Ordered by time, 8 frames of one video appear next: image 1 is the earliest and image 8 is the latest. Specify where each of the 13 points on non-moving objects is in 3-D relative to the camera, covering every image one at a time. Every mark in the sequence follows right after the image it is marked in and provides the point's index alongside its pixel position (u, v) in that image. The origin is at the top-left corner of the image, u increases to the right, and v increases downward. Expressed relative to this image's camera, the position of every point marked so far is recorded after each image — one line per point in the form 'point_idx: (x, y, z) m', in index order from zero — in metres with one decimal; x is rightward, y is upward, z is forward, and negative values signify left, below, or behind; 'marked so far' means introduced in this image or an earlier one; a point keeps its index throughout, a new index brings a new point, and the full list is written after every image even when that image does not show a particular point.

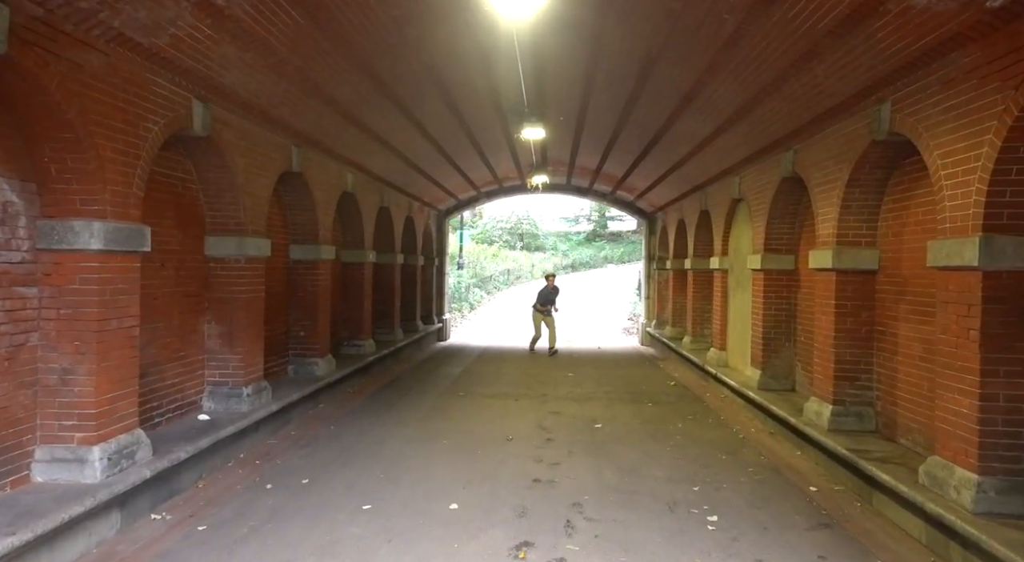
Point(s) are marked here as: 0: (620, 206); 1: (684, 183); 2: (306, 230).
0: (+2.8, +1.9, +15.7) m
1: (+3.1, +1.7, +11.0) m
2: (-2.6, +0.6, +7.7) m
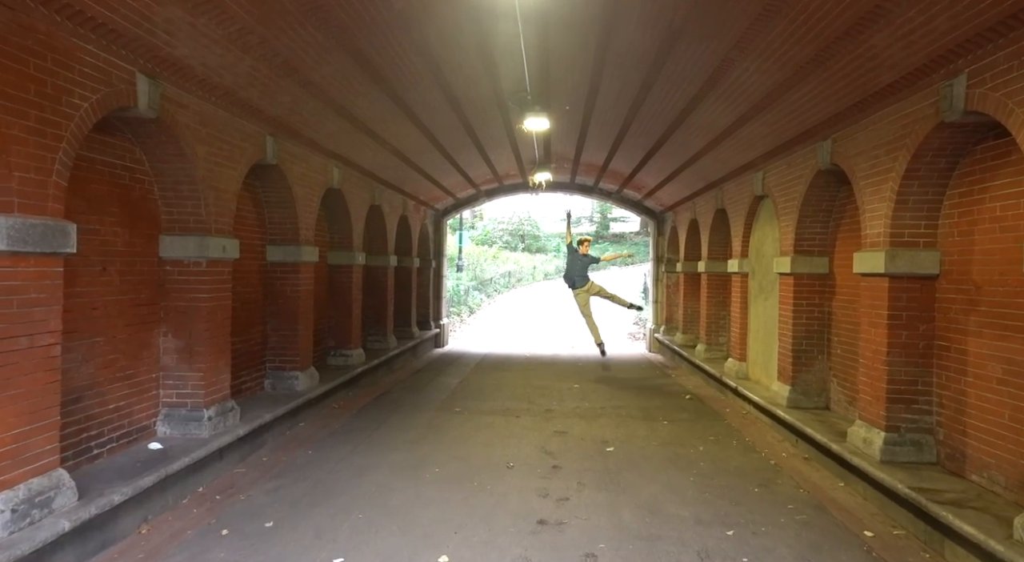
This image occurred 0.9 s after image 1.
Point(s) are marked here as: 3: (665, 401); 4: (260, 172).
0: (+2.8, +1.9, +15.0) m
1: (+3.1, +1.7, +10.2) m
2: (-2.6, +0.6, +6.9) m
3: (+2.2, -1.7, +8.6) m
4: (-2.7, +1.1, +6.4) m
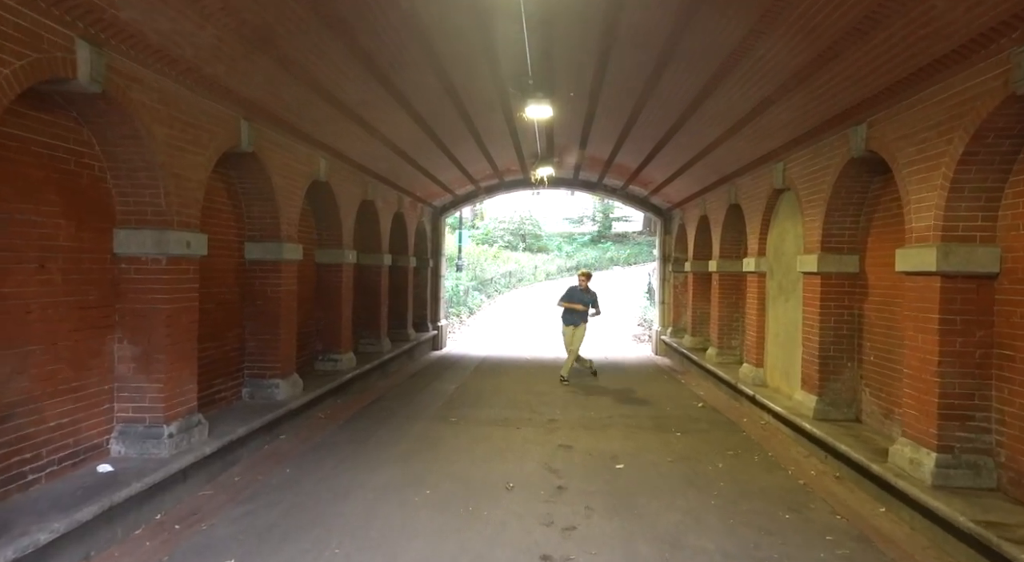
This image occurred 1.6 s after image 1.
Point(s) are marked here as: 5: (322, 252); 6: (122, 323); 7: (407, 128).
0: (+2.8, +1.9, +14.4) m
1: (+3.1, +1.7, +9.6) m
2: (-2.6, +0.6, +6.4) m
3: (+2.2, -1.7, +8.0) m
4: (-2.7, +1.2, +5.8) m
5: (-2.6, +0.4, +8.3) m
6: (-2.8, -0.3, +4.5) m
7: (-1.3, +2.0, +7.9) m
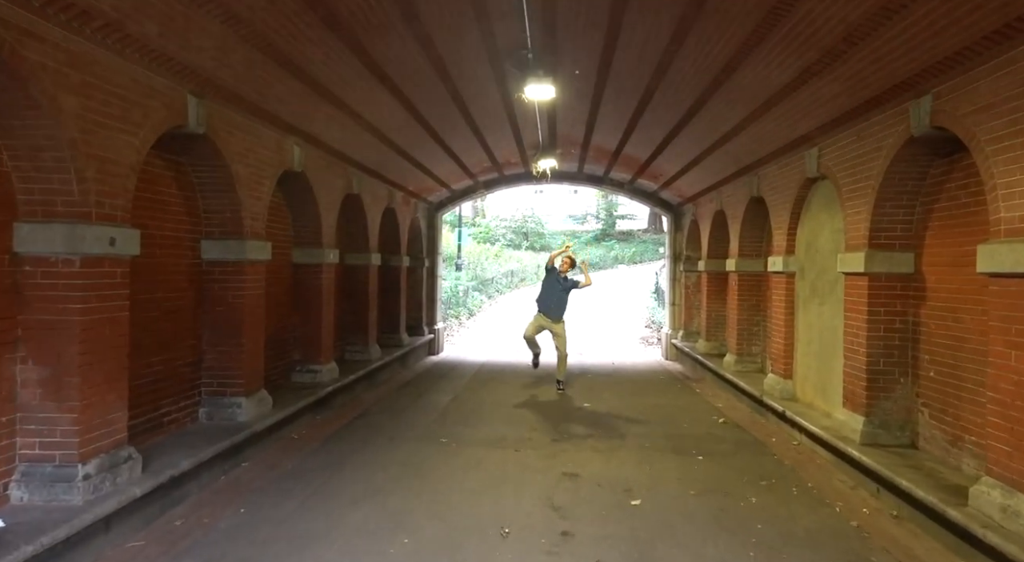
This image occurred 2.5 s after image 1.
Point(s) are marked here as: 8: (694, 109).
0: (+2.8, +1.9, +13.5) m
1: (+3.1, +1.7, +8.8) m
2: (-2.6, +0.6, +5.5) m
3: (+2.1, -1.7, +7.2) m
4: (-2.7, +1.1, +5.0) m
5: (-2.6, +0.4, +7.5) m
6: (-2.9, -0.3, +3.6) m
7: (-1.4, +1.9, +7.0) m
8: (+2.1, +2.0, +7.1) m
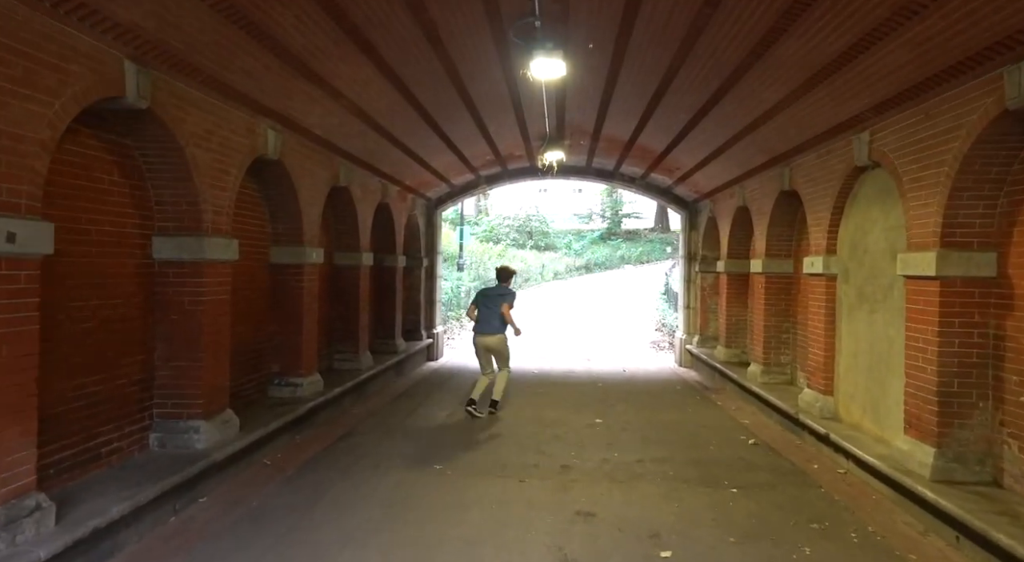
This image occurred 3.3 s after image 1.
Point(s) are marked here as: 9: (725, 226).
0: (+2.9, +1.8, +12.7) m
1: (+3.1, +1.6, +7.9) m
2: (-2.6, +0.5, +4.7) m
3: (+2.2, -1.7, +6.3) m
4: (-2.7, +1.1, +4.2) m
5: (-2.6, +0.3, +6.7) m
6: (-2.9, -0.4, +2.8) m
7: (-1.3, +1.9, +6.2) m
8: (+2.2, +2.0, +6.2) m
9: (+3.7, +1.0, +10.6) m
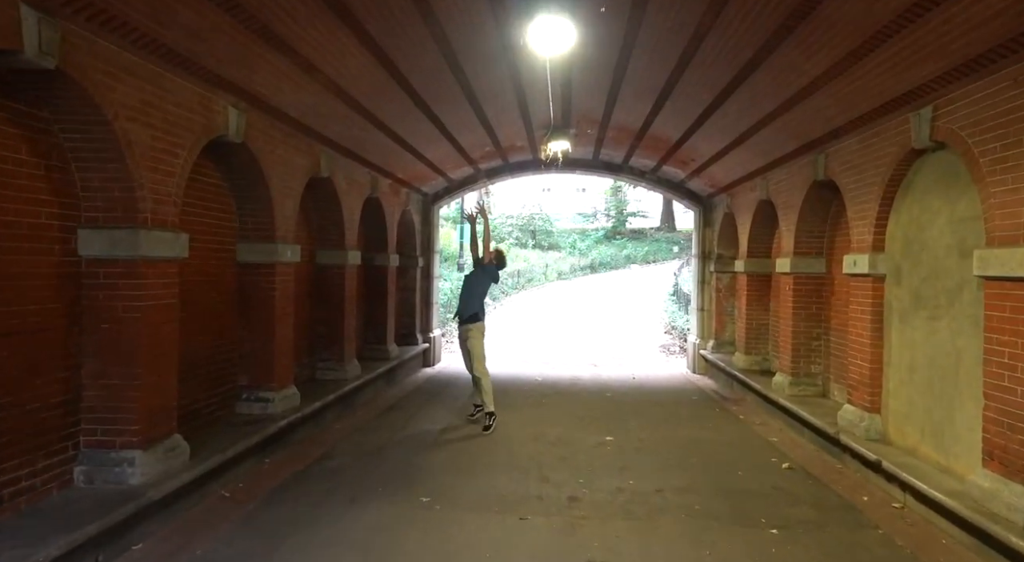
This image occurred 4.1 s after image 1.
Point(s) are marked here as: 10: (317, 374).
0: (+3.0, +1.8, +11.9) m
1: (+3.2, +1.6, +7.1) m
2: (-2.6, +0.5, +3.9) m
3: (+2.2, -1.8, +5.5) m
4: (-2.7, +1.1, +3.4) m
5: (-2.6, +0.3, +5.9) m
6: (-2.9, -0.4, +2.0) m
7: (-1.3, +1.9, +5.4) m
8: (+2.2, +2.0, +5.4) m
9: (+3.7, +0.9, +9.7) m
10: (-2.5, -1.2, +7.9) m
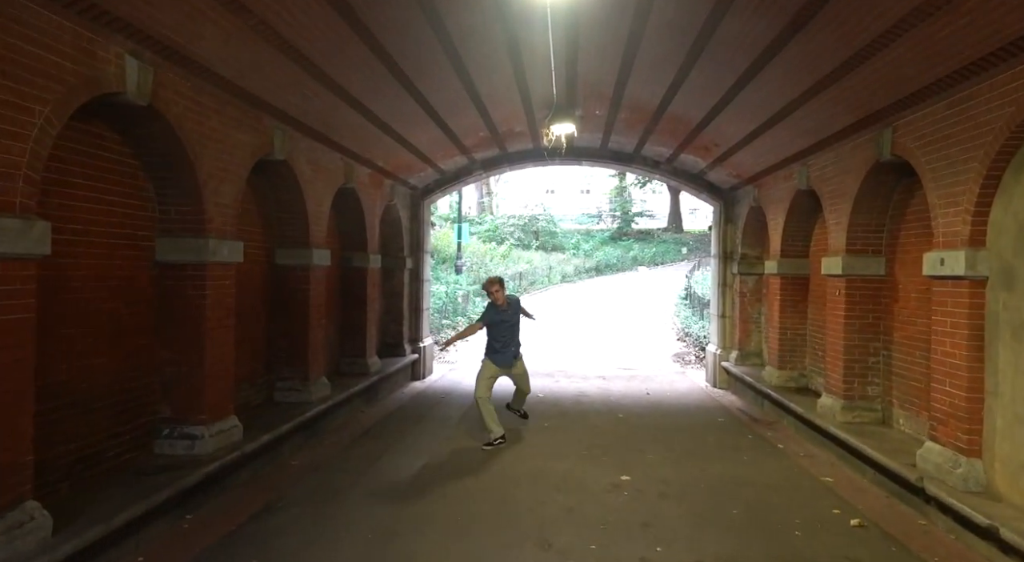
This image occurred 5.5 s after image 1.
0: (+2.9, +1.8, +10.6) m
1: (+3.1, +1.6, +5.8) m
2: (-2.7, +0.5, +2.7) m
3: (+2.1, -1.8, +4.3) m
4: (-2.7, +1.0, +2.2) m
5: (-2.6, +0.3, +4.7) m
6: (-3.0, -0.4, +0.8) m
7: (-1.4, +1.9, +4.2) m
8: (+2.1, +1.9, +4.2) m
9: (+3.7, +0.9, +8.5) m
10: (-2.6, -1.2, +6.7) m
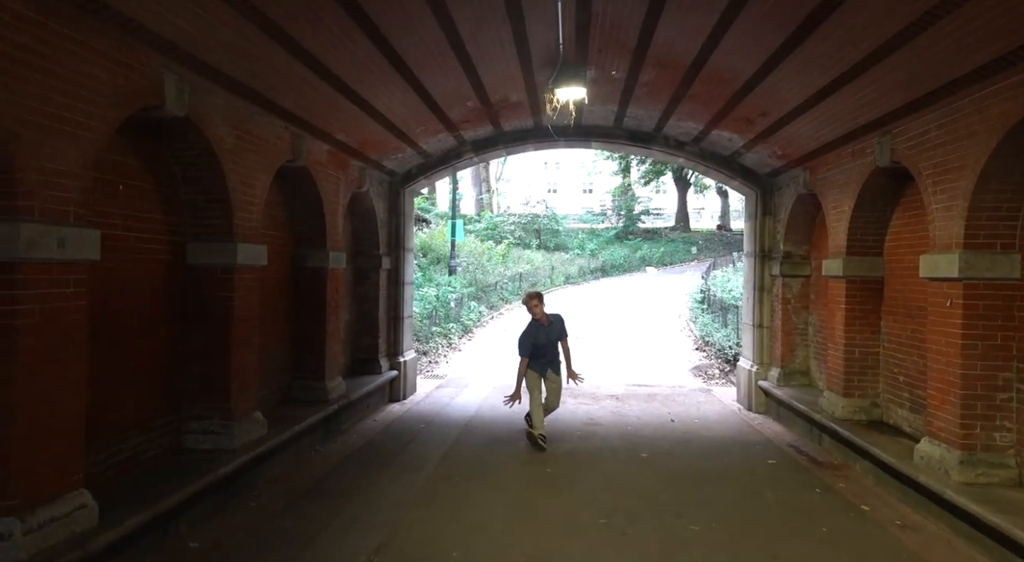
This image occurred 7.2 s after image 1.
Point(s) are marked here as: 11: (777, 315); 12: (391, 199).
0: (+2.9, +1.7, +8.9) m
1: (+3.0, +1.5, +4.1) m
2: (-2.7, +0.4, +1.0) m
3: (+2.1, -1.8, +2.5) m
4: (-2.8, +1.0, +0.5) m
5: (-2.7, +0.3, +3.0) m
6: (-3.0, -0.4, -0.9) m
7: (-1.5, +1.8, +2.5) m
8: (+2.0, +1.9, +2.5) m
9: (+3.6, +0.9, +6.8) m
10: (-2.6, -1.3, +5.0) m
11: (+3.7, -0.4, +8.6) m
12: (-1.8, +1.3, +9.4) m
